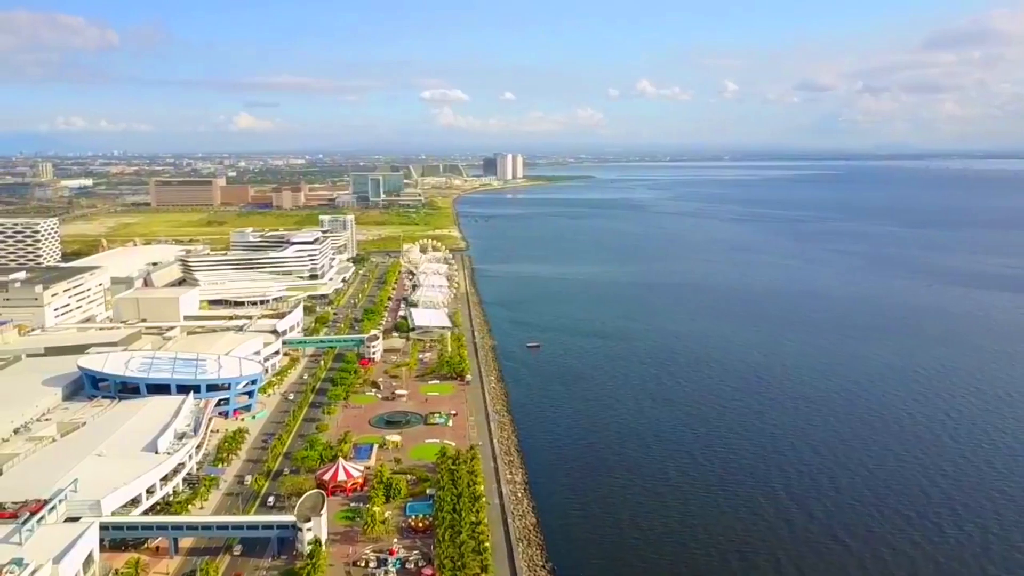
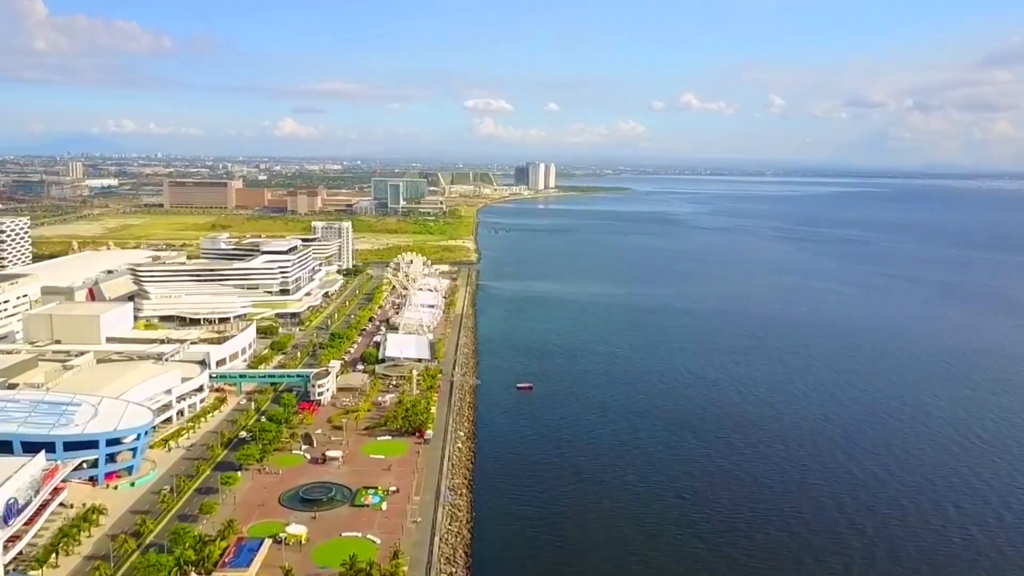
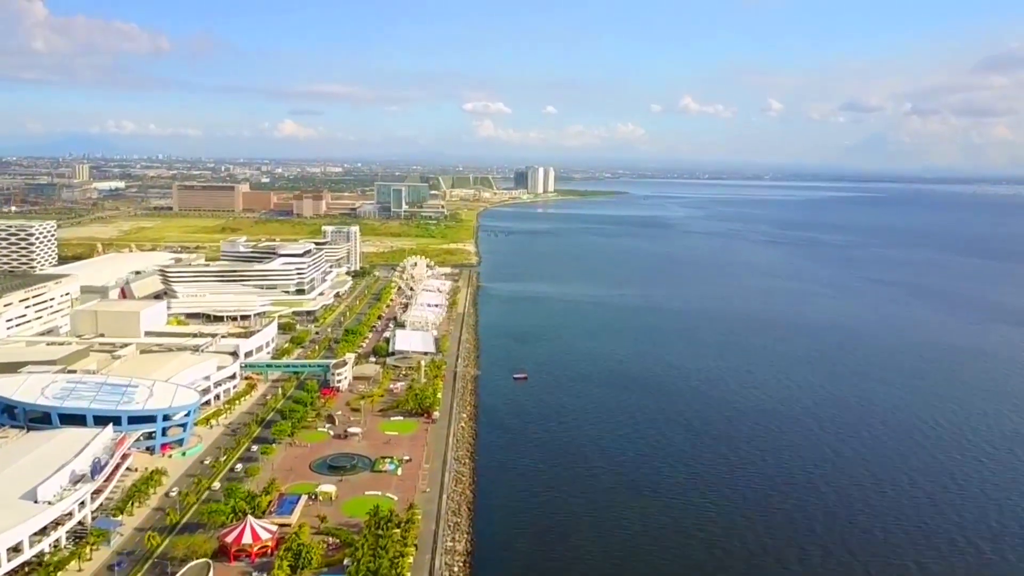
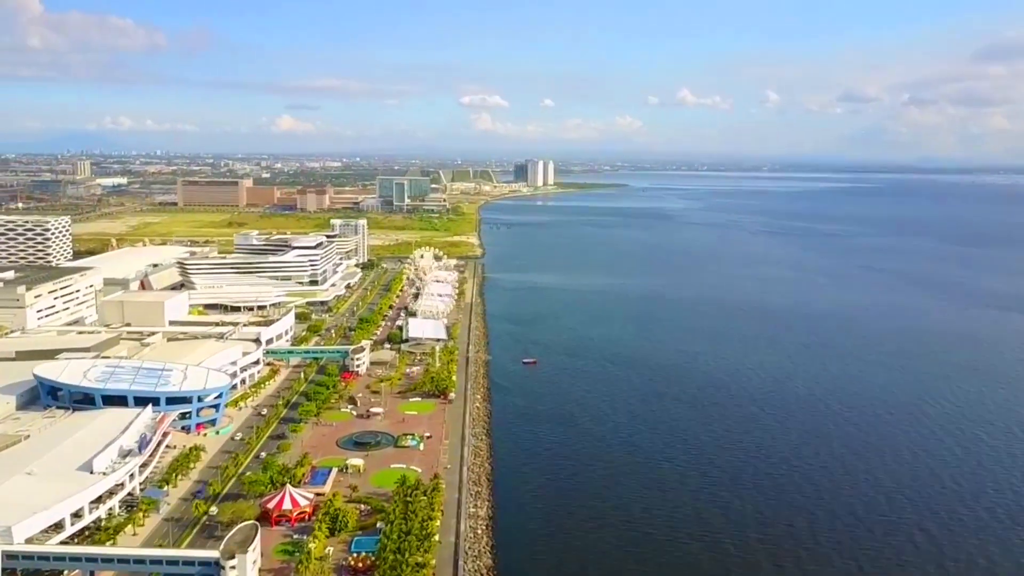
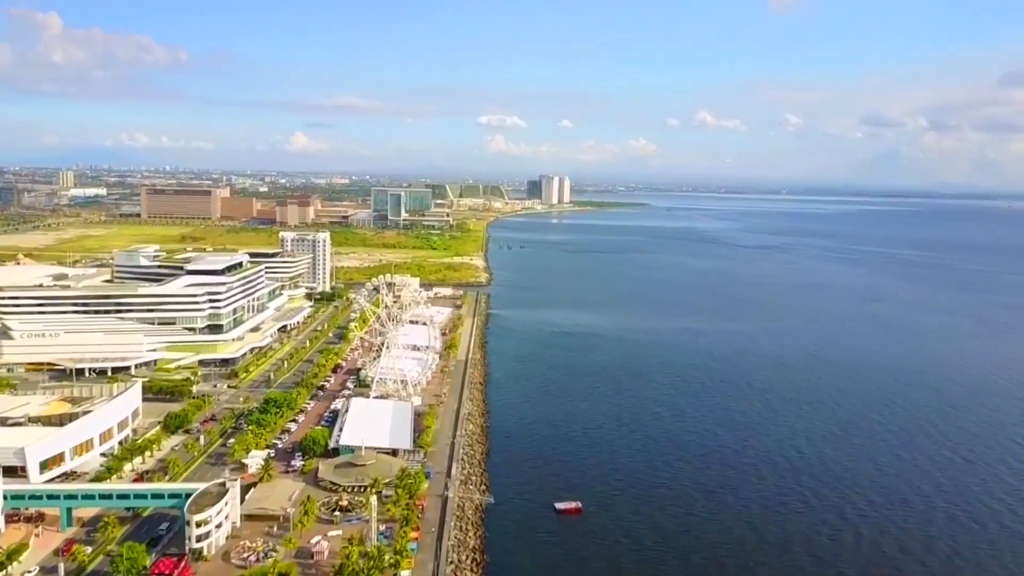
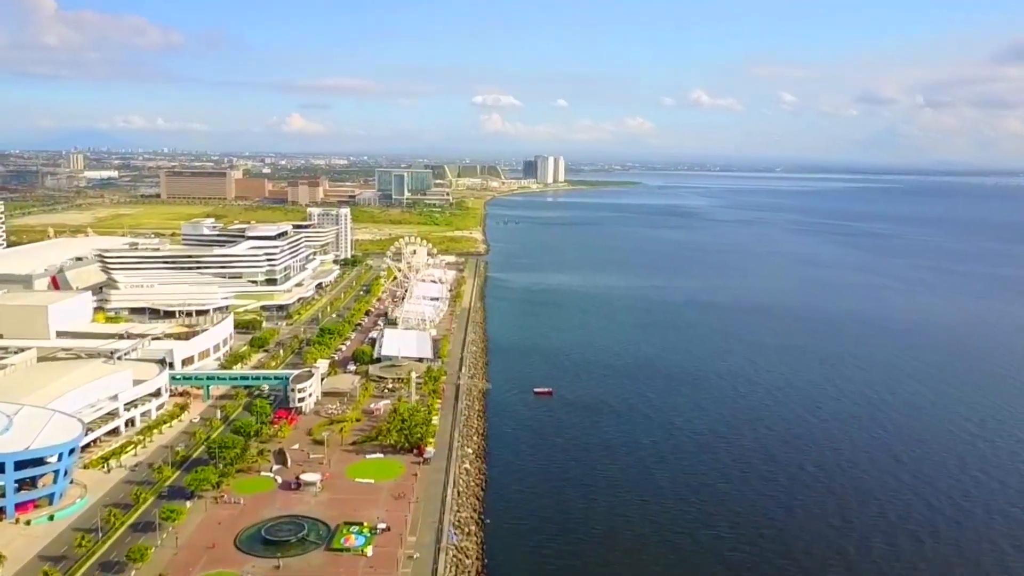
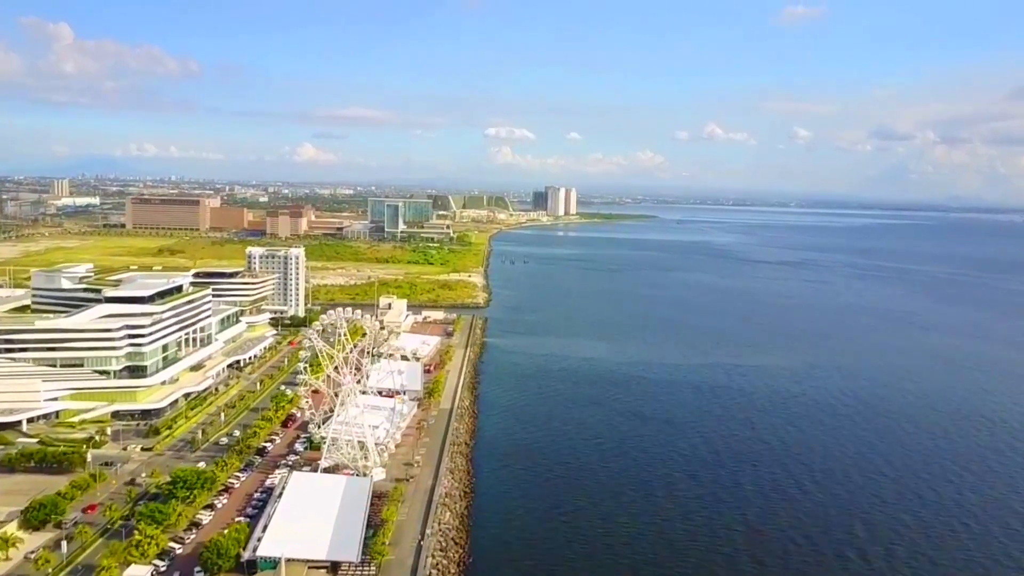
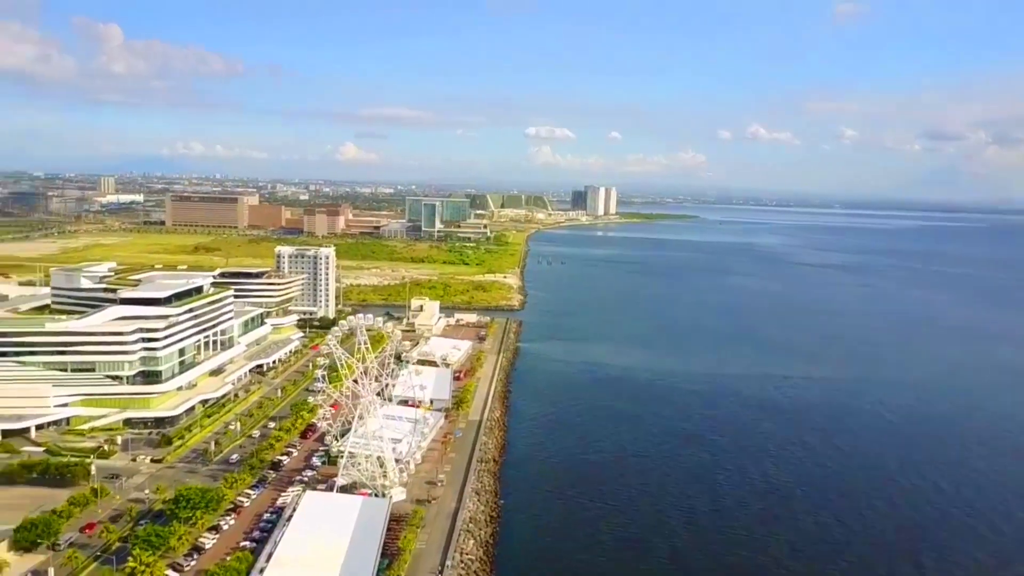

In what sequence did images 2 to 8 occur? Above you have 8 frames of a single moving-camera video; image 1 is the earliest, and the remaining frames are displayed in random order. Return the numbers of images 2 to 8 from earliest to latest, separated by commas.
4, 3, 2, 6, 5, 7, 8
